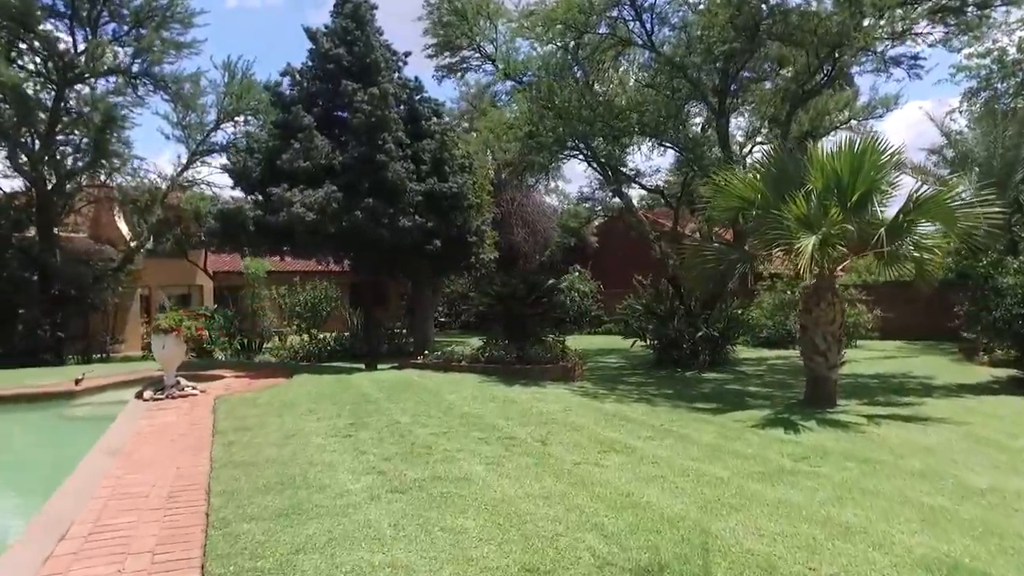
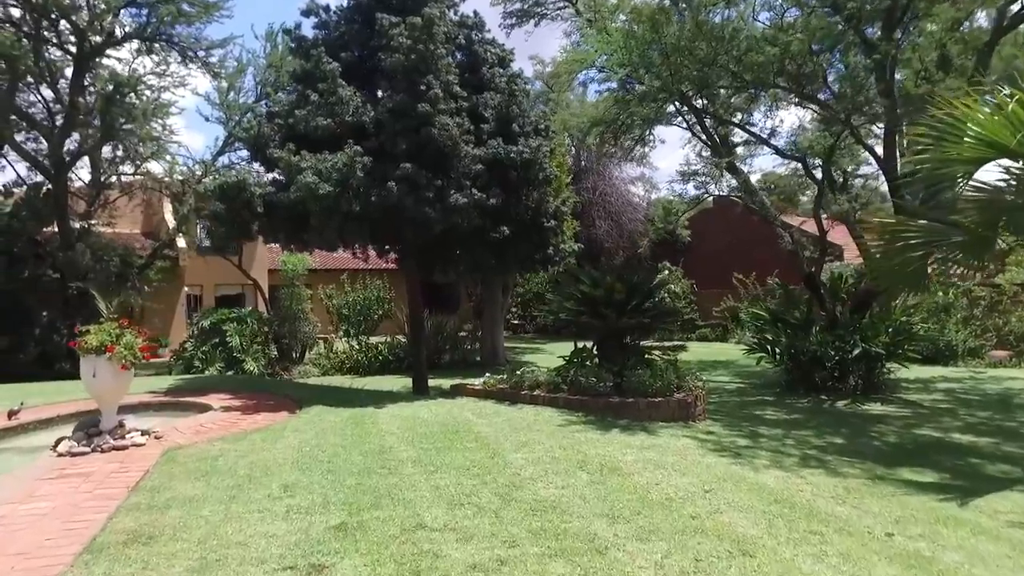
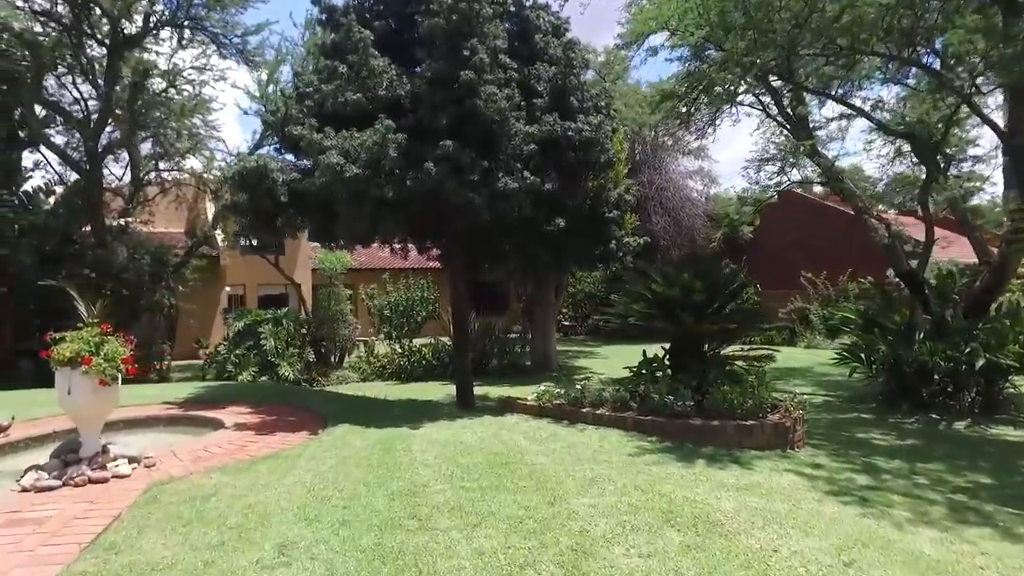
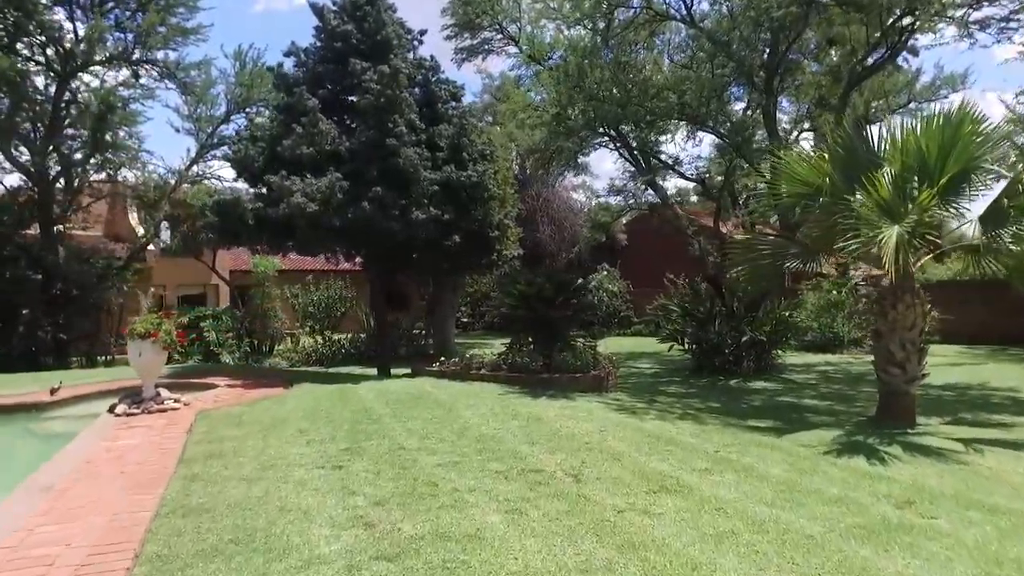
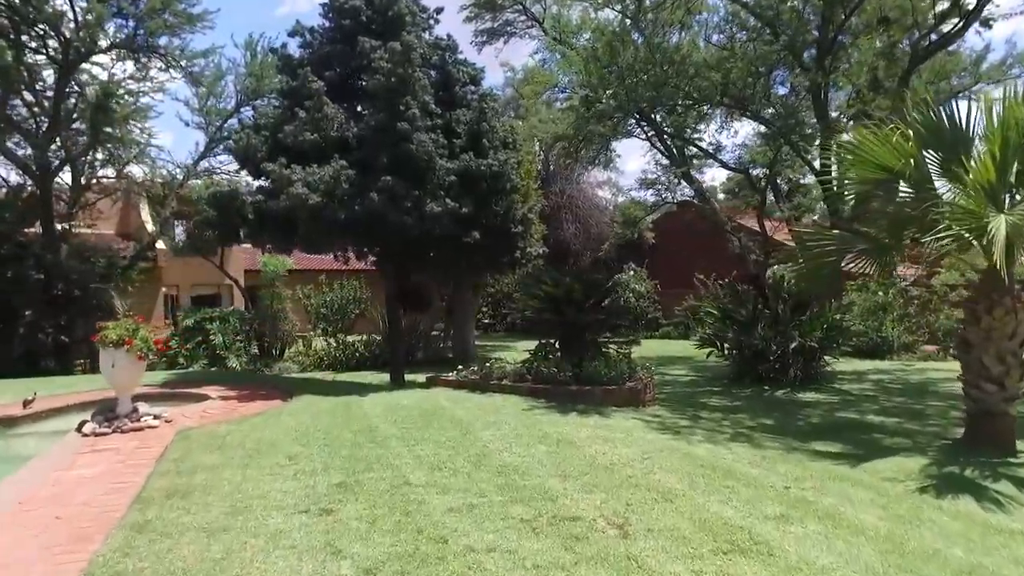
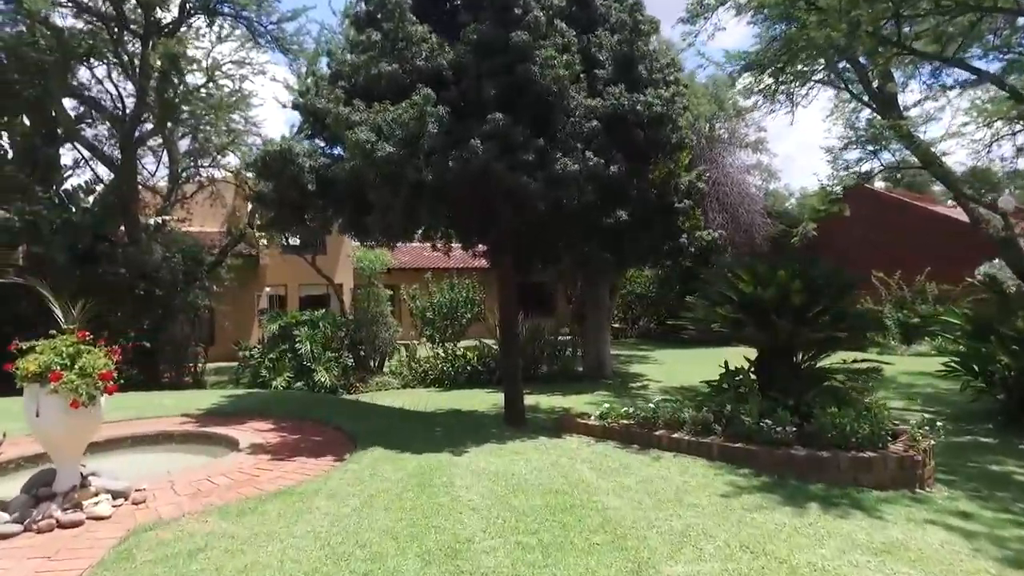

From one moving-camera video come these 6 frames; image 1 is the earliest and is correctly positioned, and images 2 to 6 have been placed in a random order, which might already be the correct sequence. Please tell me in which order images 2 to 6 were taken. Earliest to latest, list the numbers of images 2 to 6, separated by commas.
4, 5, 2, 3, 6
